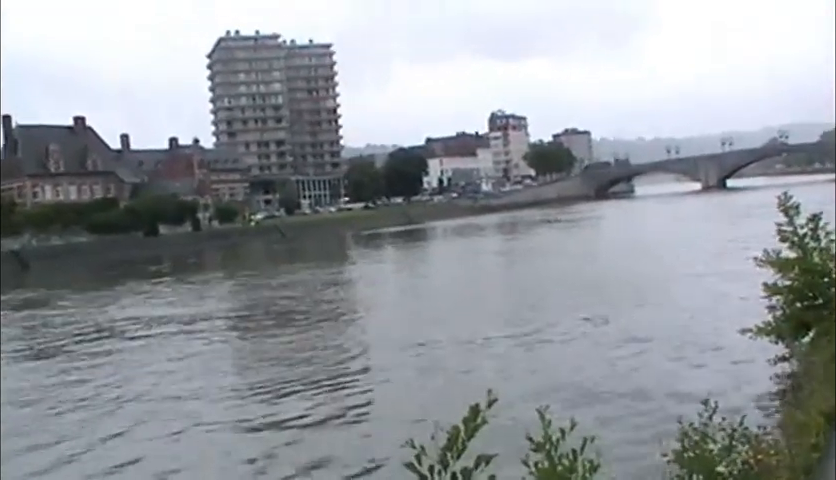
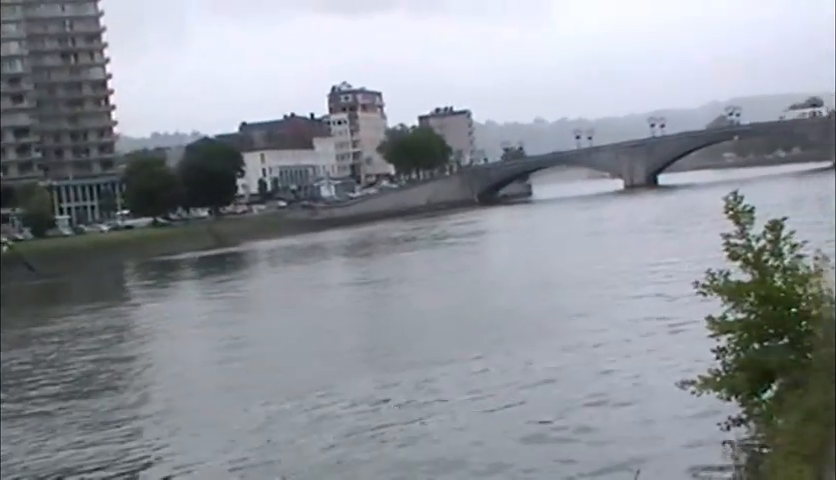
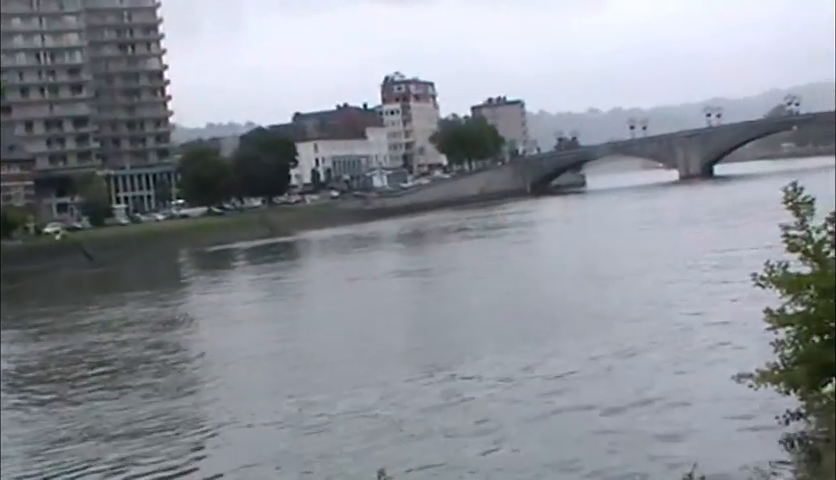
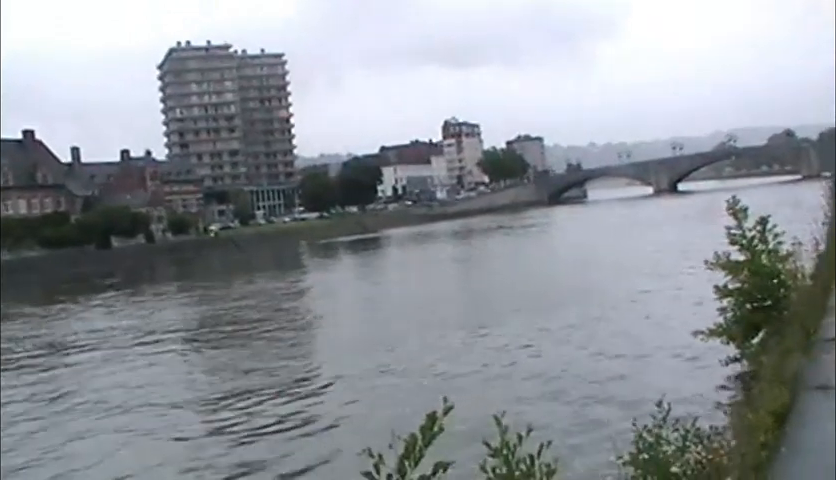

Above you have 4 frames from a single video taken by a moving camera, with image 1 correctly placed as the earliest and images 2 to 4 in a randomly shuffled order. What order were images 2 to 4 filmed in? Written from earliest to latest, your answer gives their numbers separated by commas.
4, 3, 2
